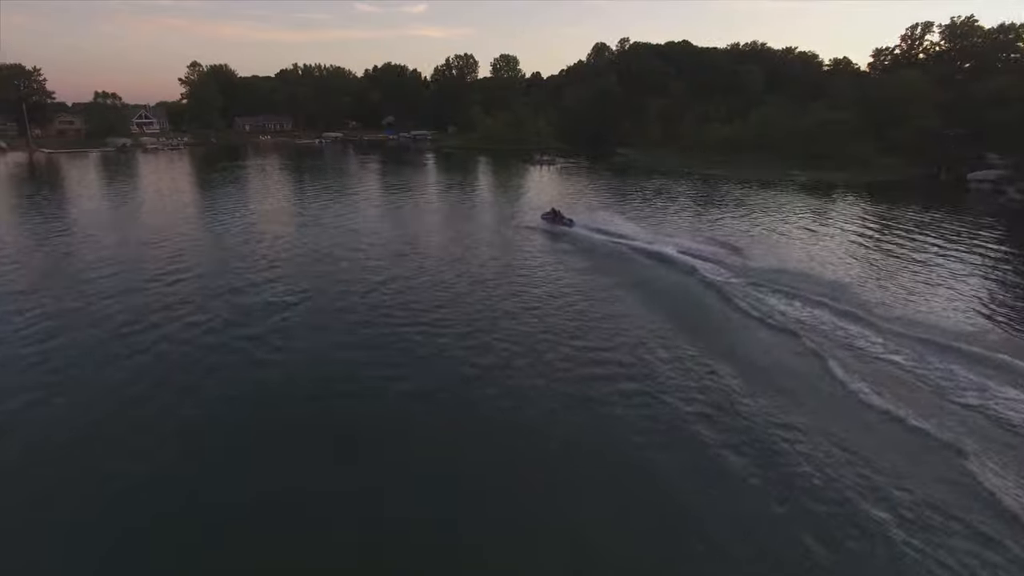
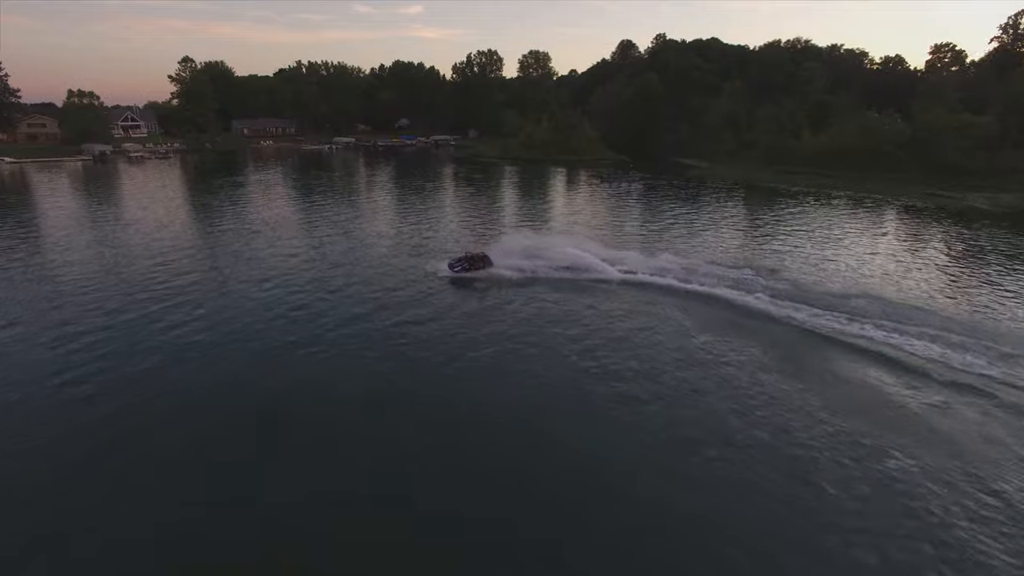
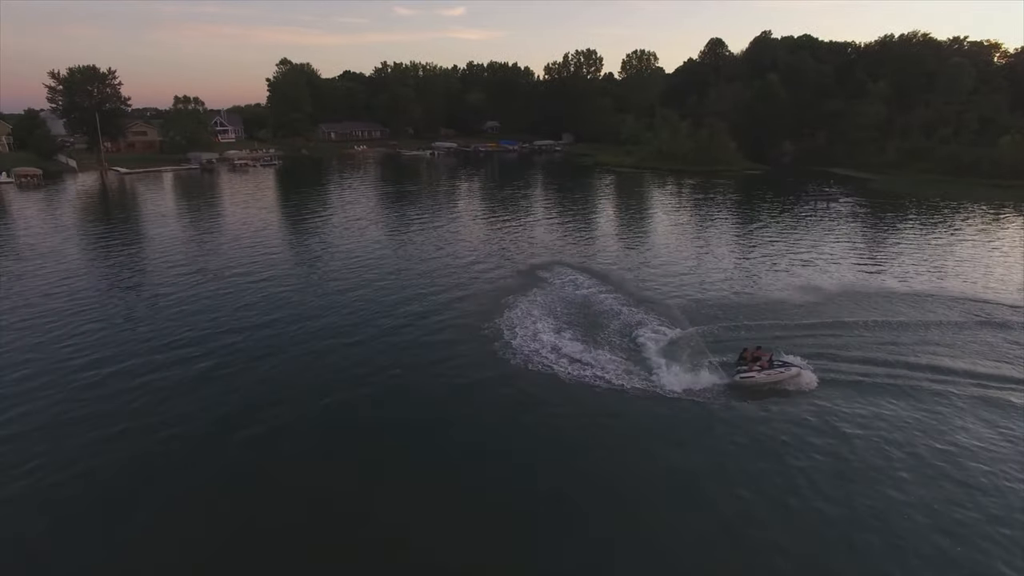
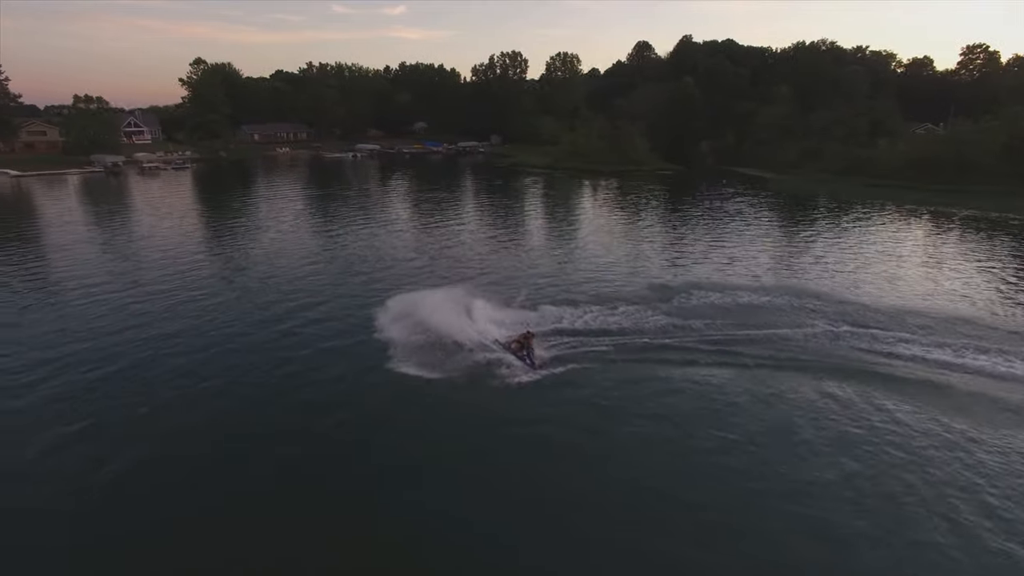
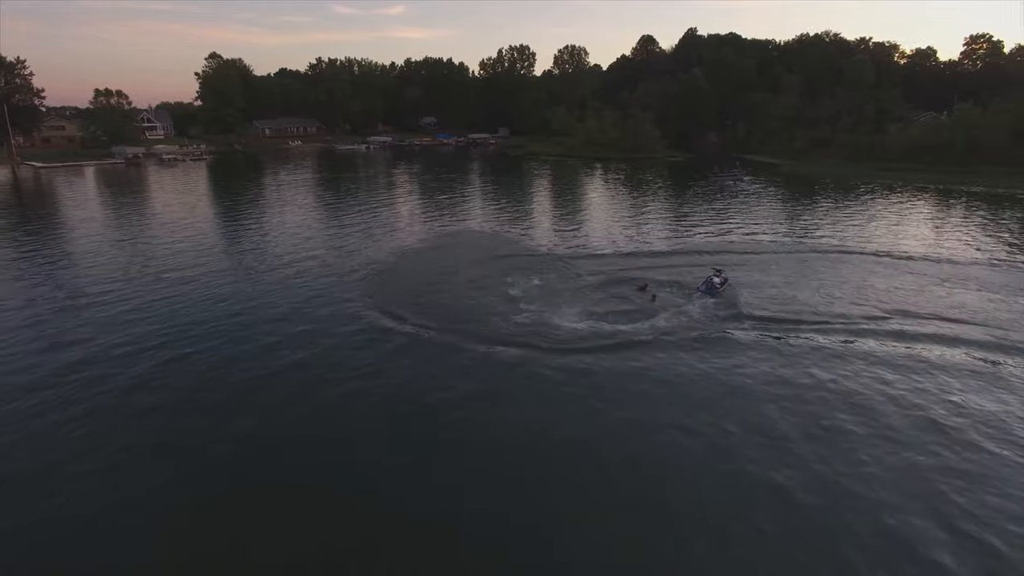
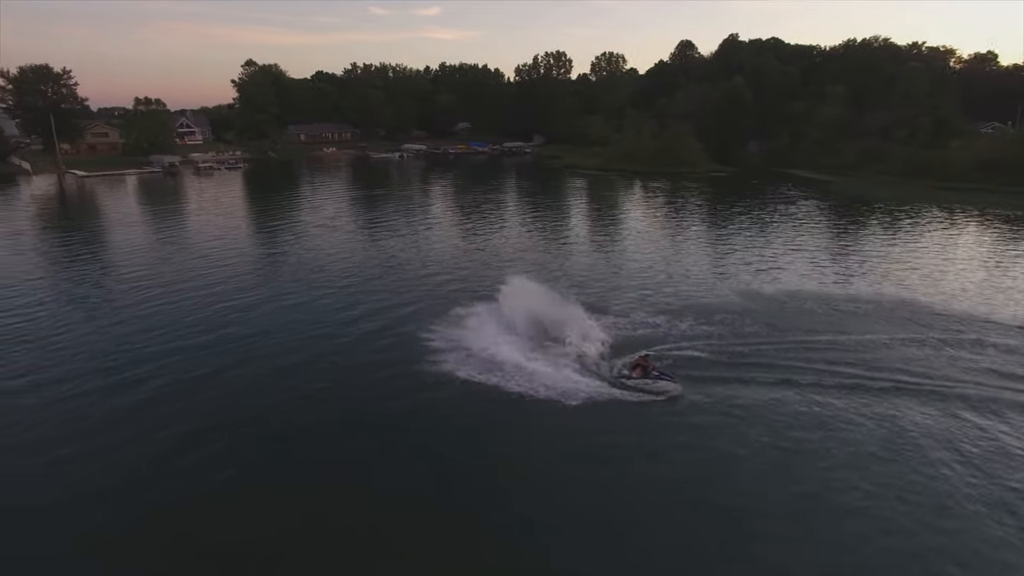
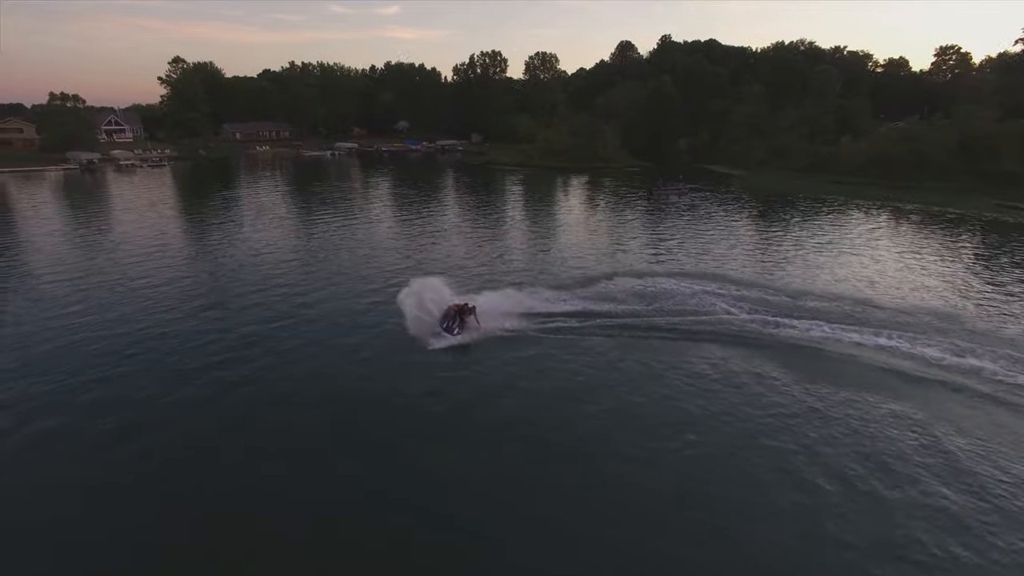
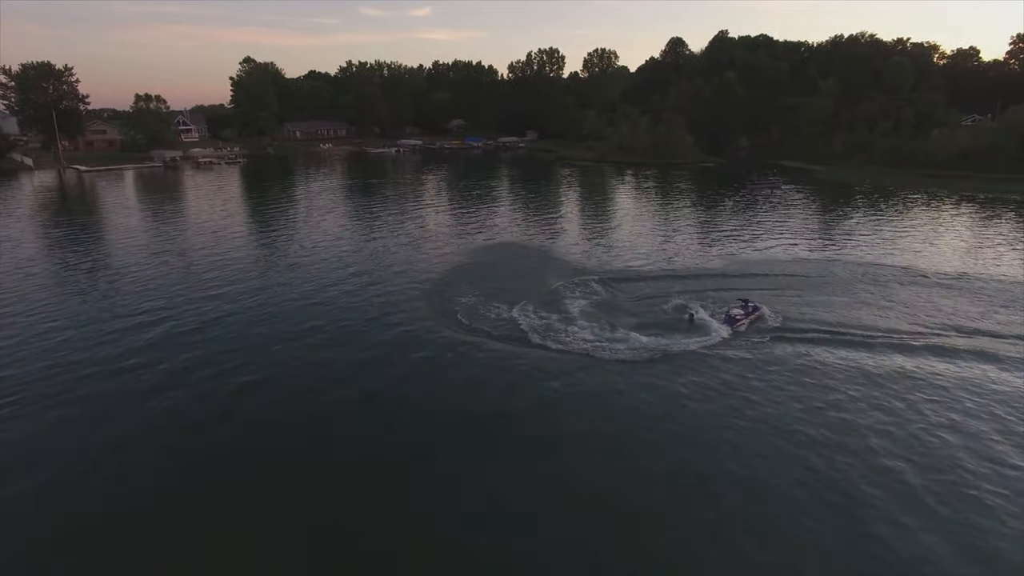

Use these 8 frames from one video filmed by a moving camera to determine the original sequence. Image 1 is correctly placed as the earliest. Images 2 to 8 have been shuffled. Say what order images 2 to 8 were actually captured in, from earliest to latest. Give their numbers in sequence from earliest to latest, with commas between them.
2, 7, 4, 6, 3, 8, 5
